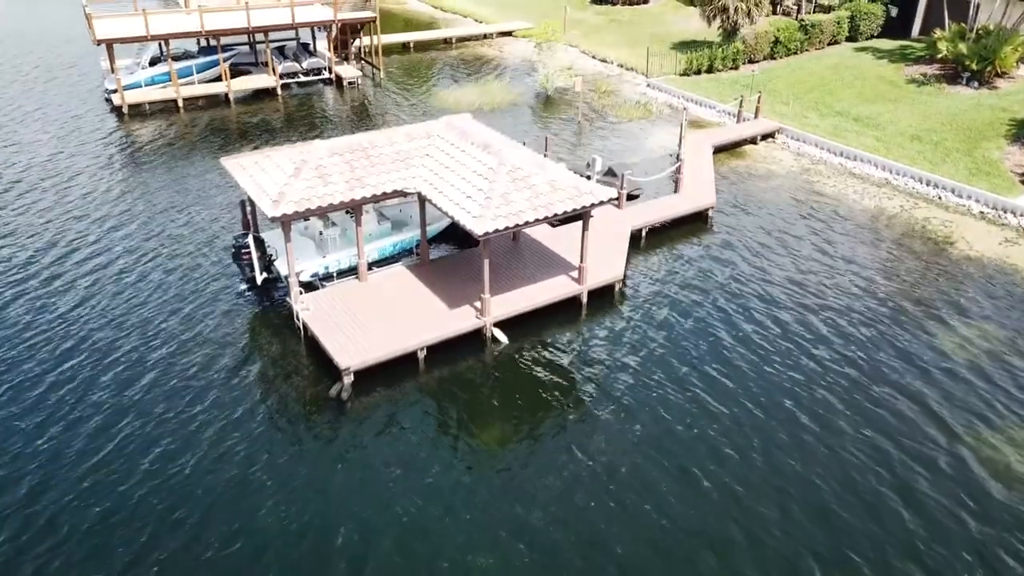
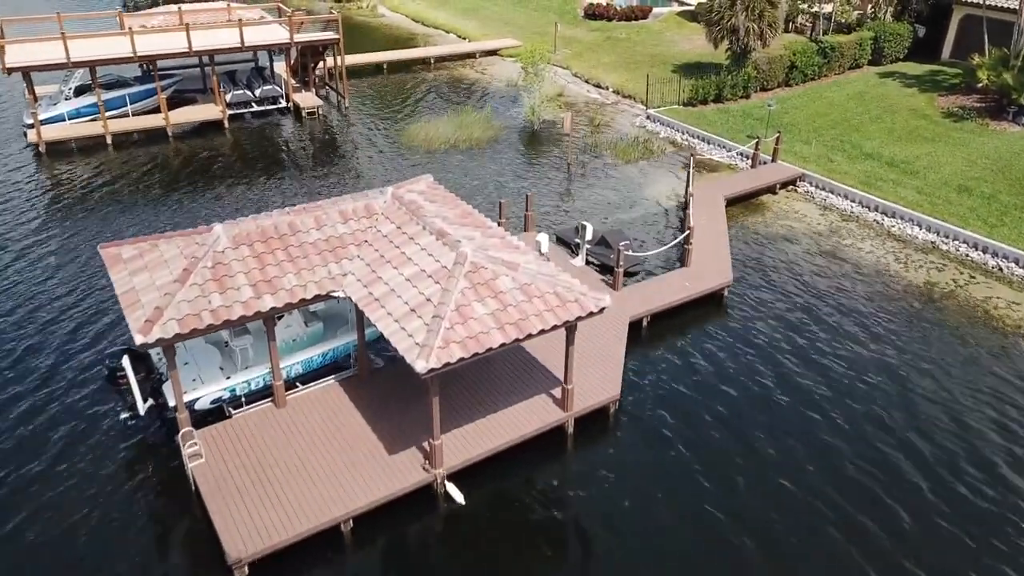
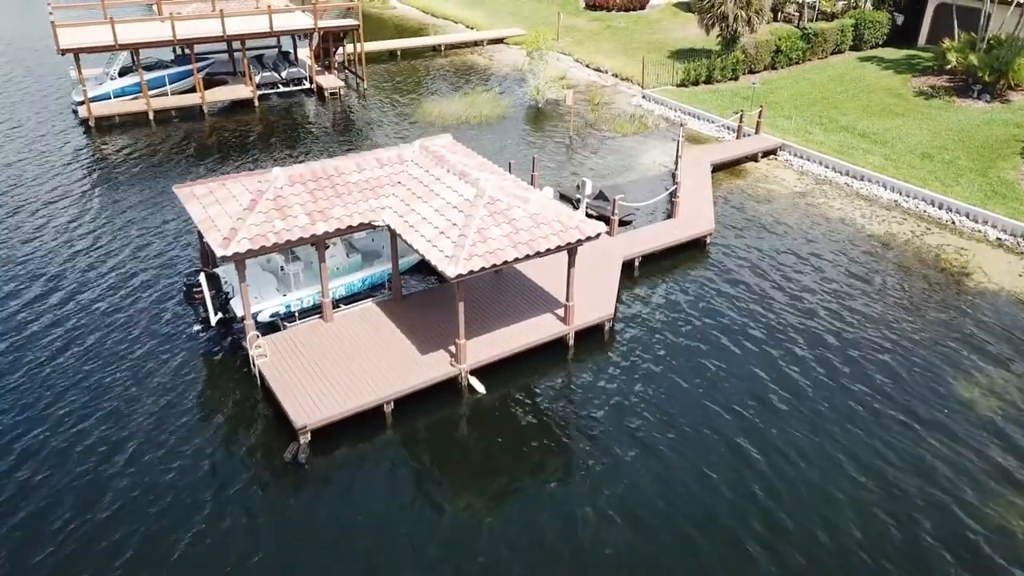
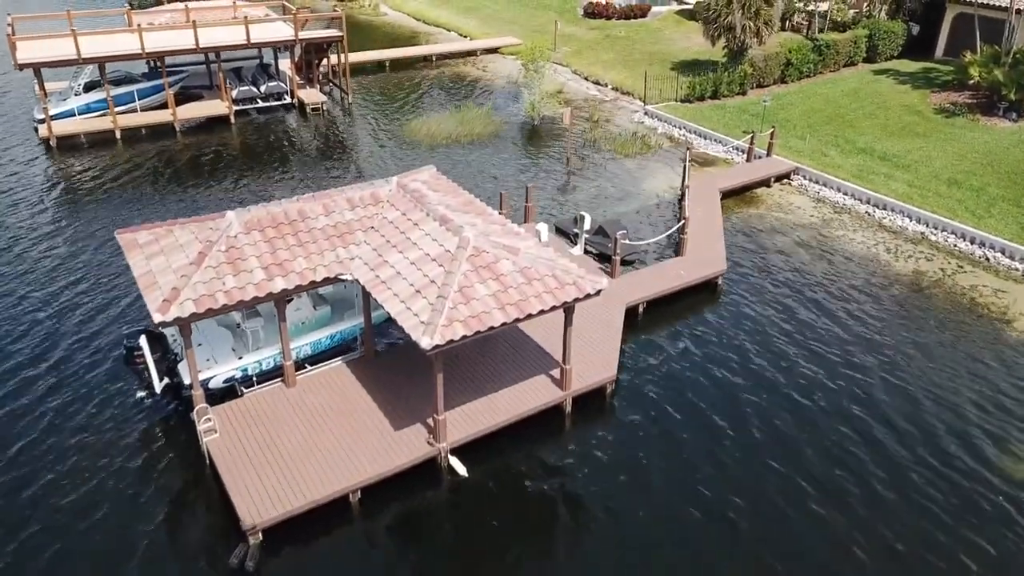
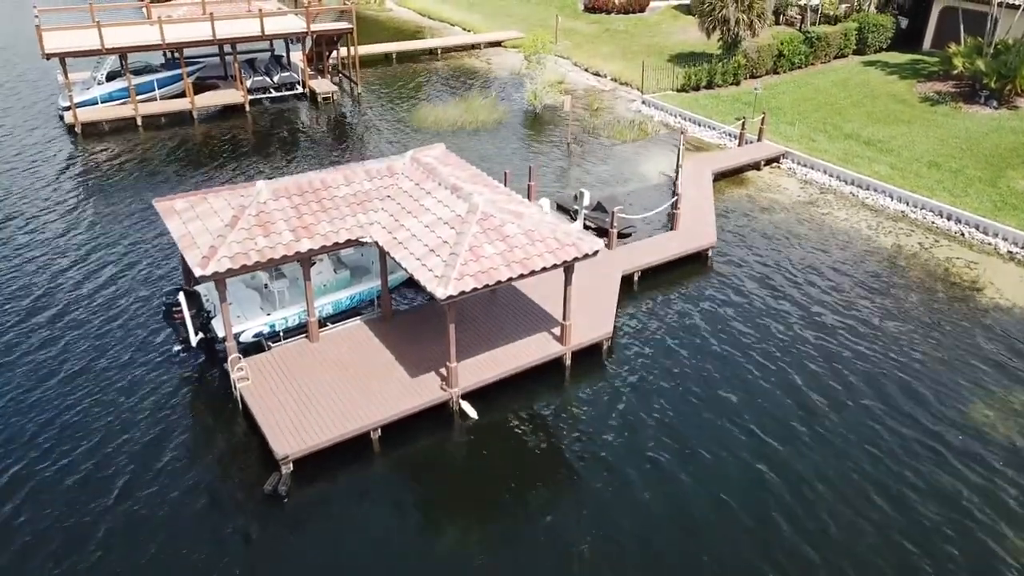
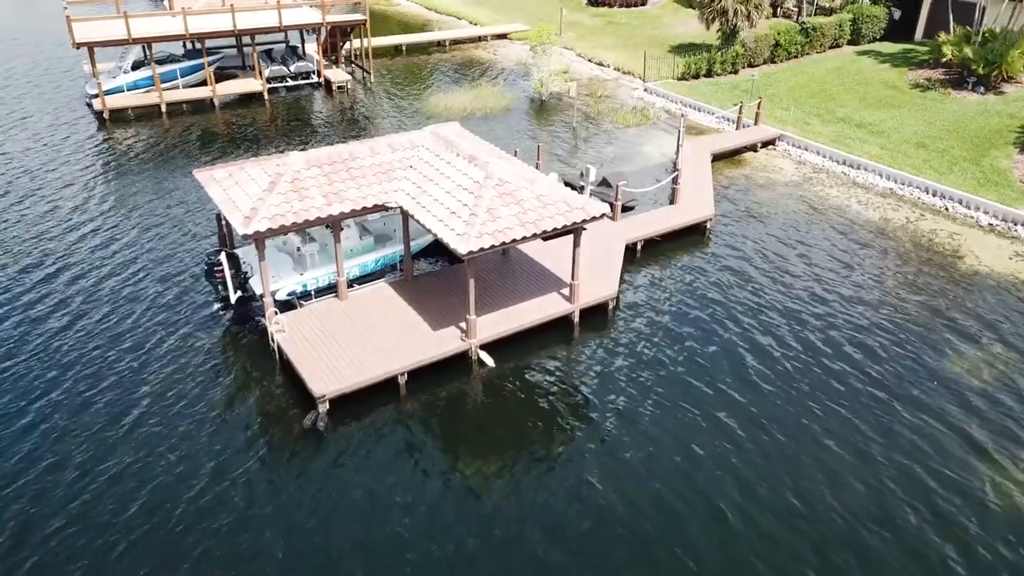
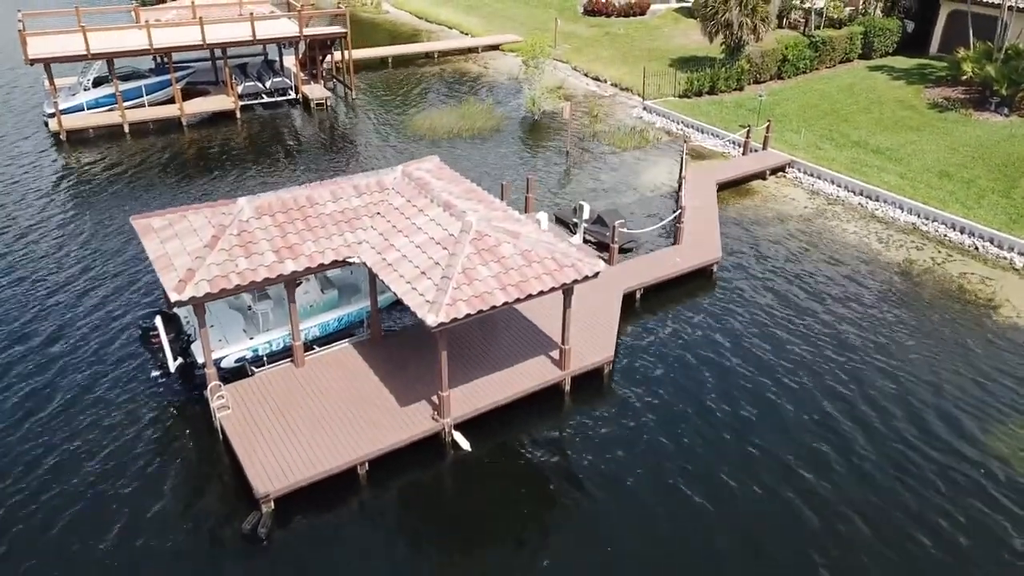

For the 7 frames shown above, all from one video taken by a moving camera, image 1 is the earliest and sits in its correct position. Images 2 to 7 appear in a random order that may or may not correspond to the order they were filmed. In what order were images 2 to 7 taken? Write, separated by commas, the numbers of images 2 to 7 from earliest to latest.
6, 3, 5, 7, 4, 2
